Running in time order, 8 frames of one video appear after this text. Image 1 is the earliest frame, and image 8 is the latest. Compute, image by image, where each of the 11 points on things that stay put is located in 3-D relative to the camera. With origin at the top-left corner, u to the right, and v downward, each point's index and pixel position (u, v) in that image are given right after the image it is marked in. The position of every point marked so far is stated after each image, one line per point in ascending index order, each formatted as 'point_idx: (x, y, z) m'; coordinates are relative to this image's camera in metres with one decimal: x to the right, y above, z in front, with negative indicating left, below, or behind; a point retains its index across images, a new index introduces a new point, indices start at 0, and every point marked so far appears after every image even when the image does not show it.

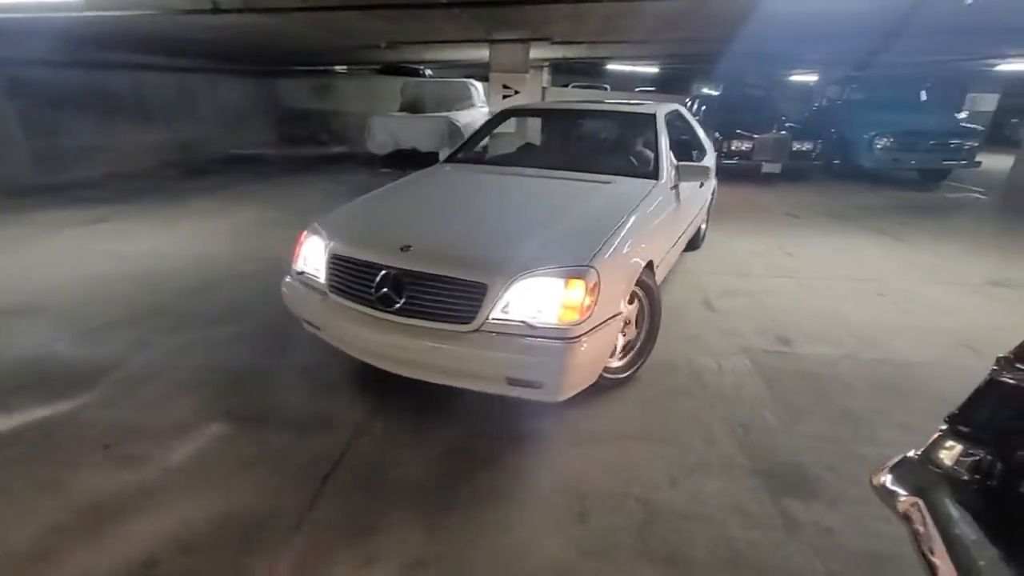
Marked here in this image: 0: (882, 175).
0: (+8.1, +2.4, +10.4) m
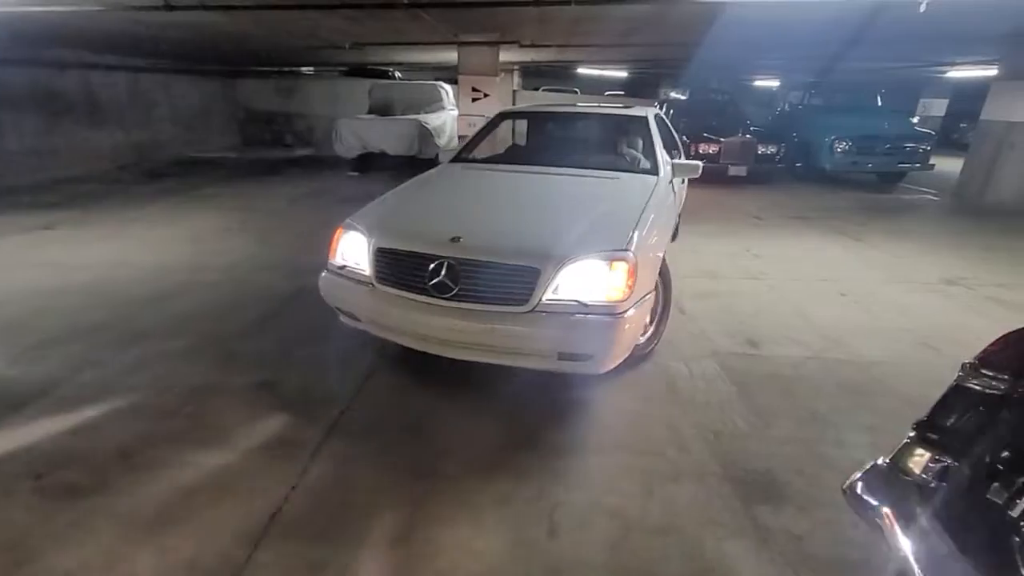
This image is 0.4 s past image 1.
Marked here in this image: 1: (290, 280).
0: (+7.4, +2.4, +10.8) m
1: (-2.6, +0.1, +5.7) m
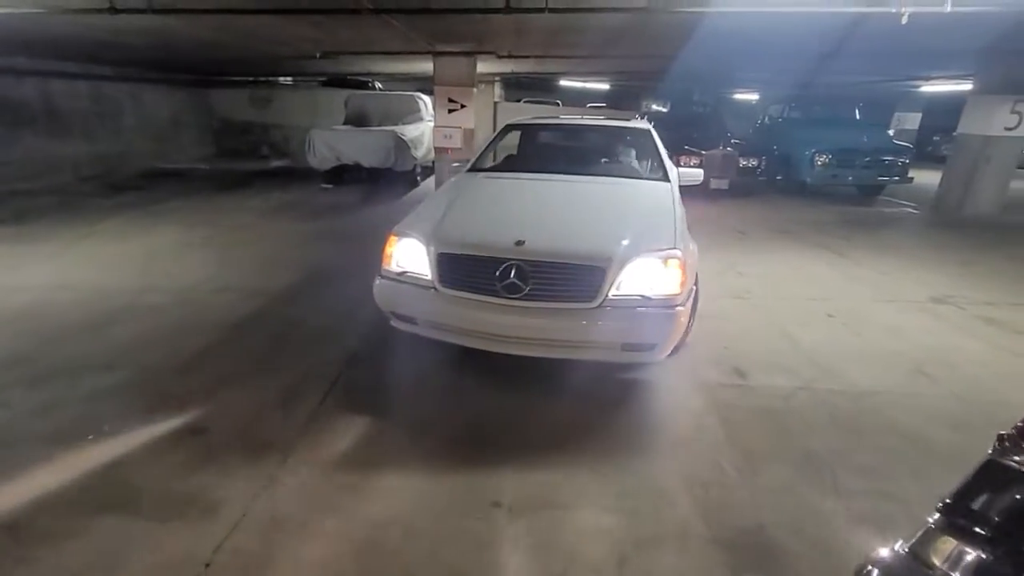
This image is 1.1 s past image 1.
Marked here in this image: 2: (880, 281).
0: (+7.0, +2.1, +10.7) m
1: (-2.9, -0.1, +5.3) m
2: (+4.2, +0.1, +5.6) m
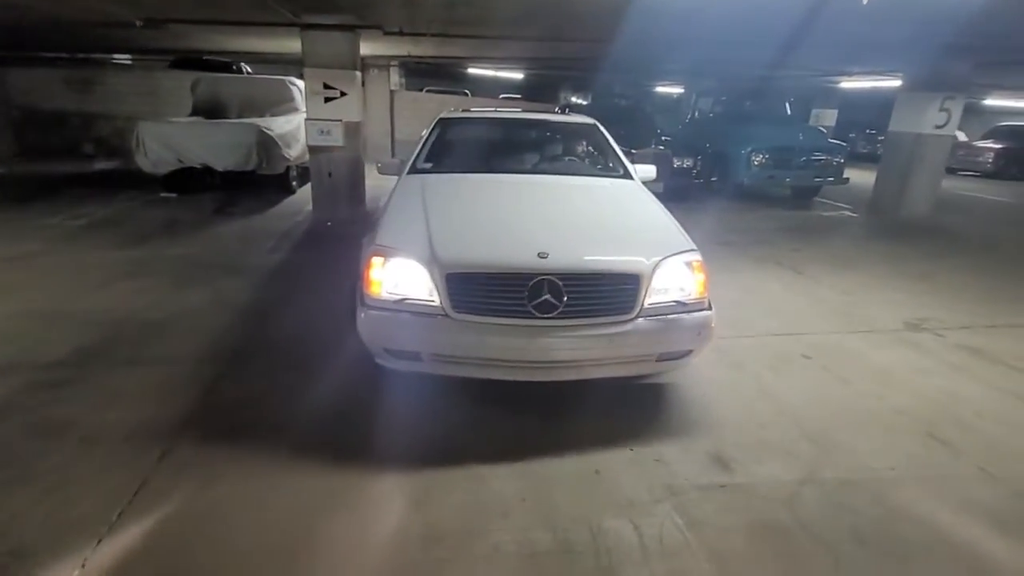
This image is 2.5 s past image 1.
0: (+5.1, +2.0, +10.3) m
1: (-3.6, -0.7, +3.4) m
2: (+3.3, -0.1, +4.8) m
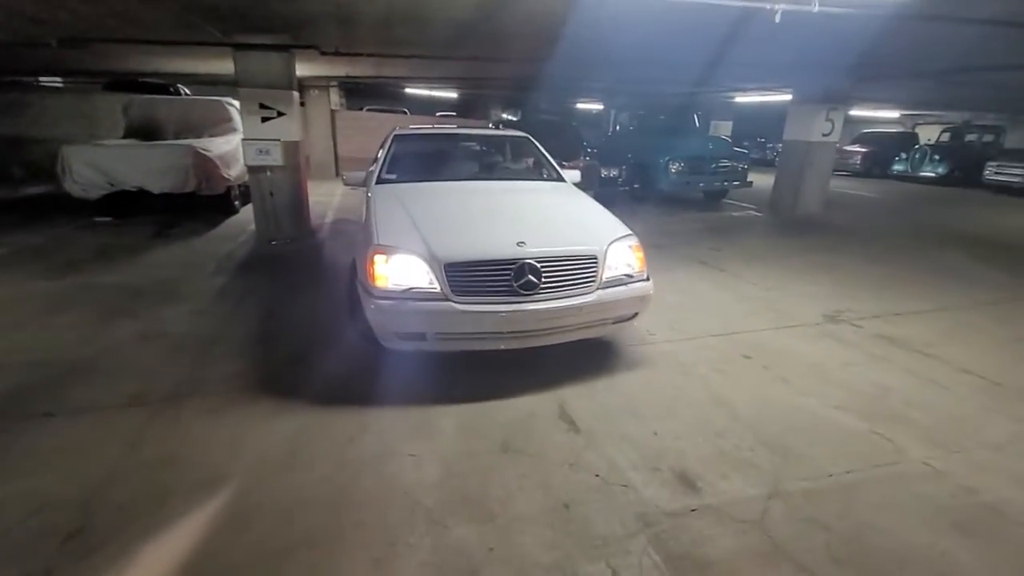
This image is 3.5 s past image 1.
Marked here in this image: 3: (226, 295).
0: (+3.7, +2.1, +11.3) m
1: (-3.7, -1.0, +3.1) m
2: (+2.9, 0.0, +5.6) m
3: (-3.1, 0.0, +5.3) m
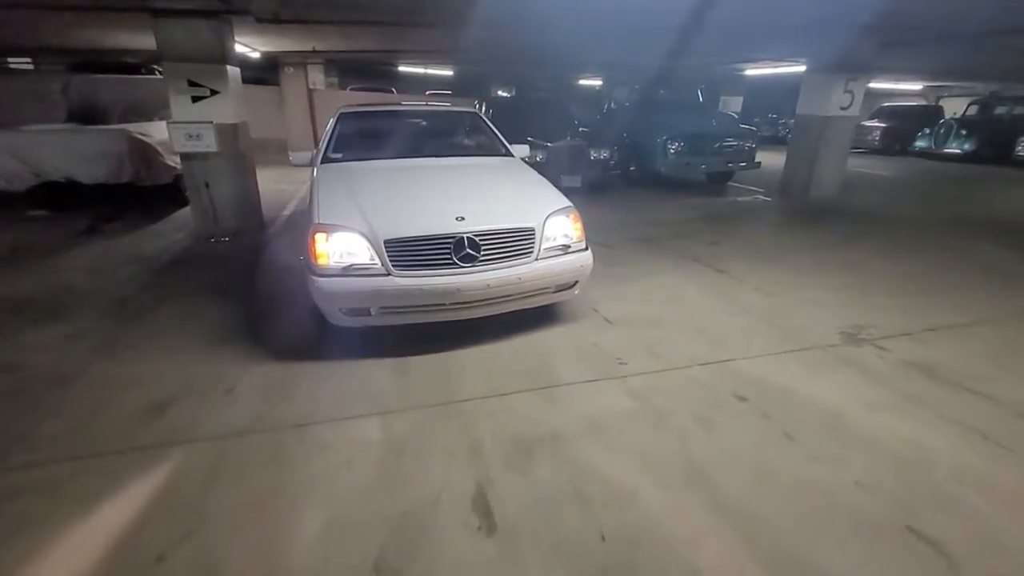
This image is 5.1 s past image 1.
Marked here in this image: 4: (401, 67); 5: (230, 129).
0: (+3.4, +2.3, +10.3) m
1: (-4.2, -1.2, +2.4) m
2: (+2.4, -0.1, +4.7) m
3: (-3.5, -0.1, +4.5) m
4: (-4.5, +8.8, +19.8) m
5: (-3.6, +2.0, +6.3) m
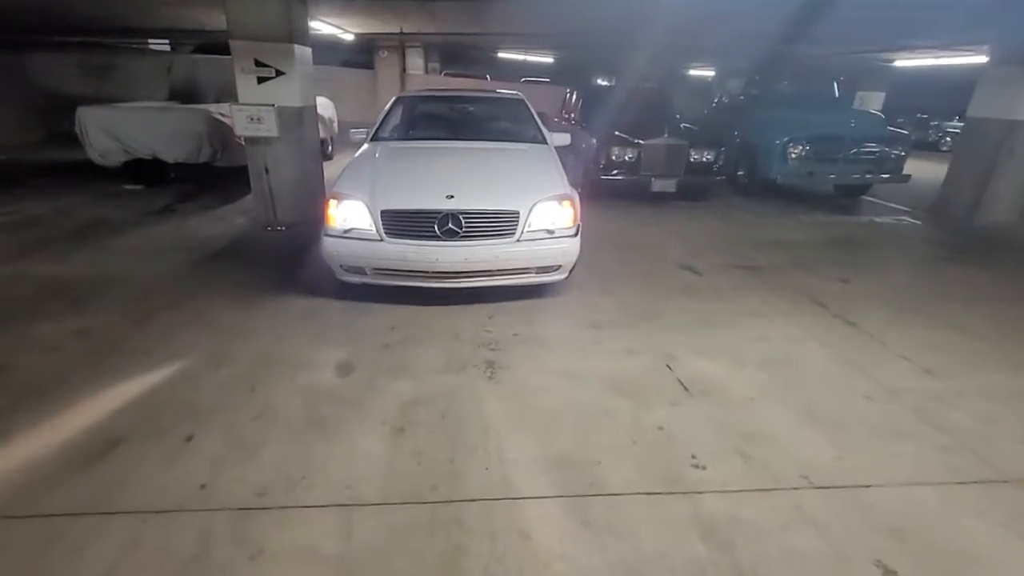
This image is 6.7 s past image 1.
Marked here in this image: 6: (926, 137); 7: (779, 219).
0: (+4.9, +1.8, +8.6) m
1: (-4.2, -1.1, +2.3) m
2: (+2.8, -0.5, +3.4) m
3: (-3.0, -0.1, +4.2) m
4: (-0.5, +9.1, +19.2) m
5: (-2.6, +2.1, +5.9) m
6: (+12.2, +4.4, +14.4) m
7: (+3.7, +1.0, +6.8) m
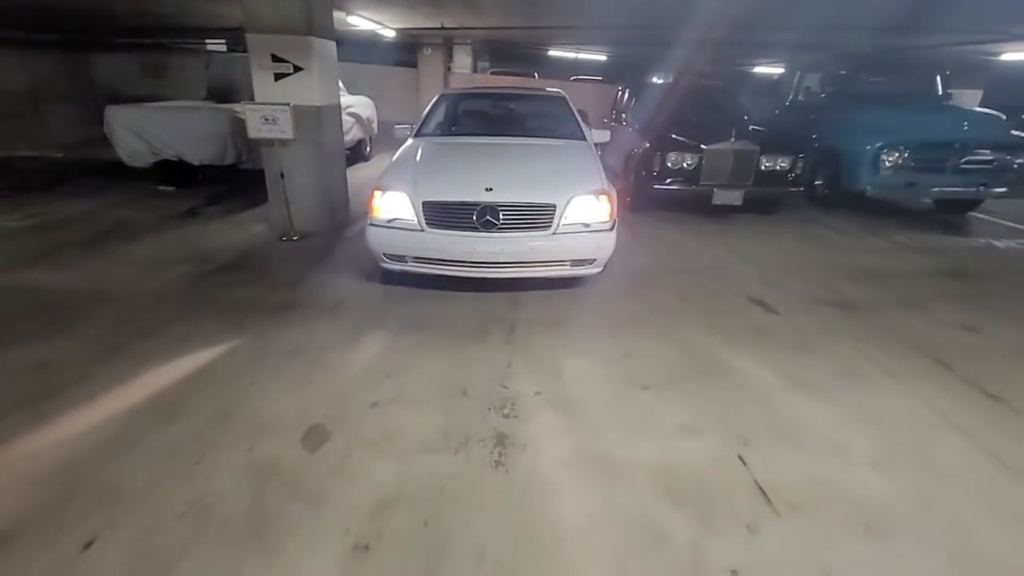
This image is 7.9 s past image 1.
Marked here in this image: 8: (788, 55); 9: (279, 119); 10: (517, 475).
0: (+5.6, +1.3, +7.4) m
1: (-4.2, -1.2, +1.9) m
2: (+2.9, -0.9, +2.4) m
3: (-2.8, -0.2, +3.8) m
4: (+1.4, +8.9, +18.4) m
5: (-2.2, +1.9, +5.4) m
6: (+13.4, +3.7, +12.5) m
7: (+4.1, +0.6, +5.7) m
8: (+6.3, +5.3, +11.4) m
9: (-2.4, +1.8, +5.3) m
10: (0.0, -0.9, +2.3) m
